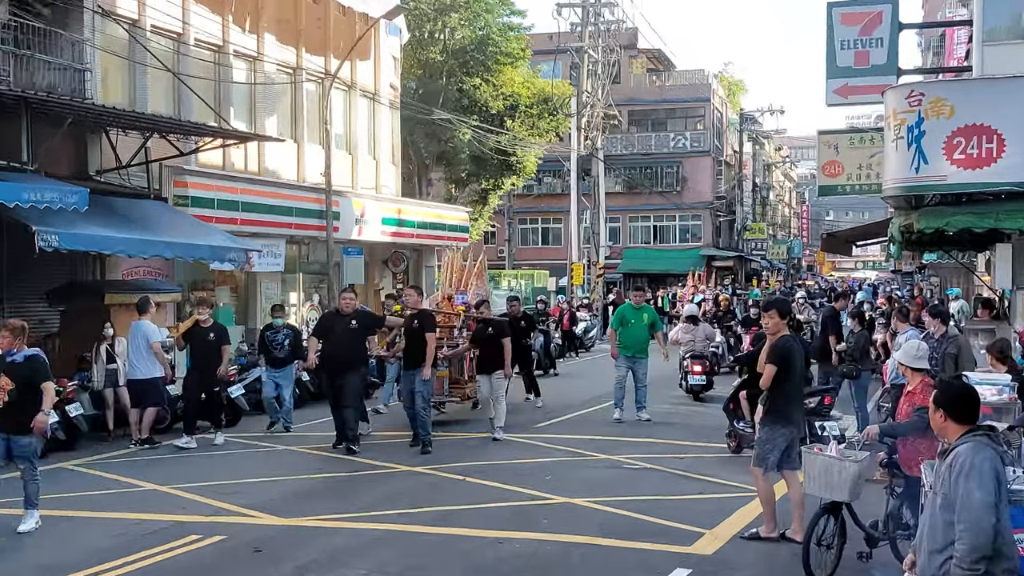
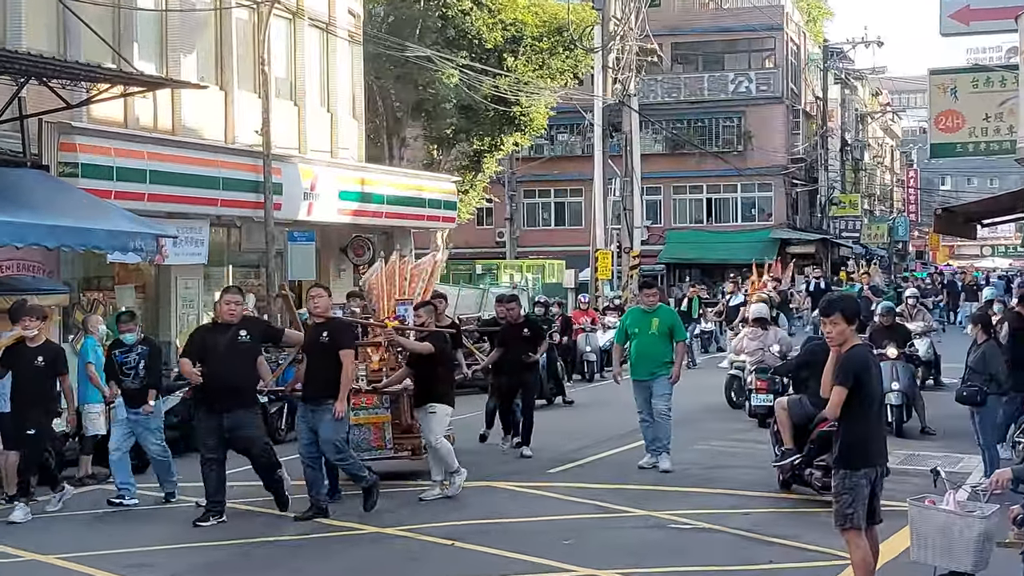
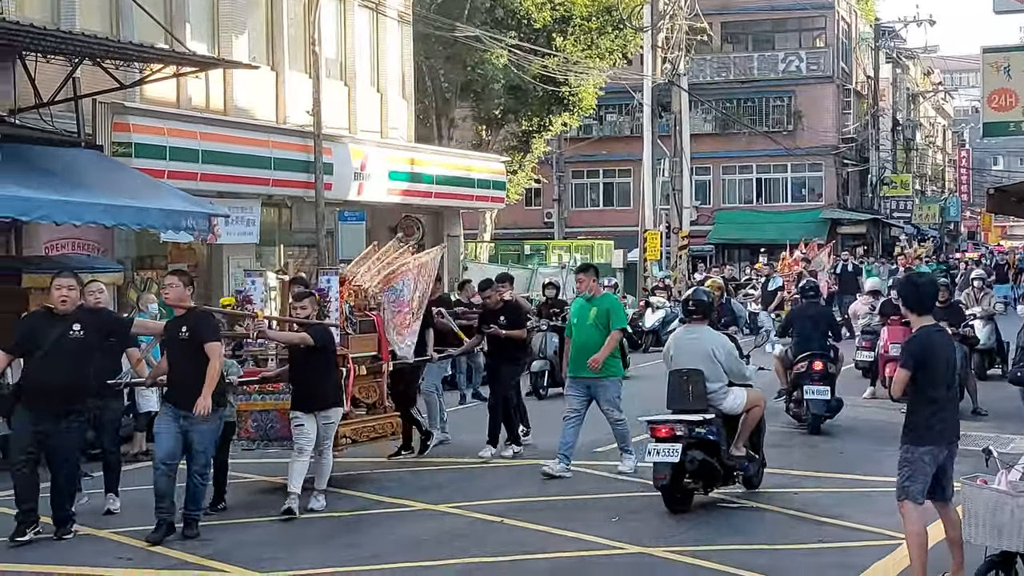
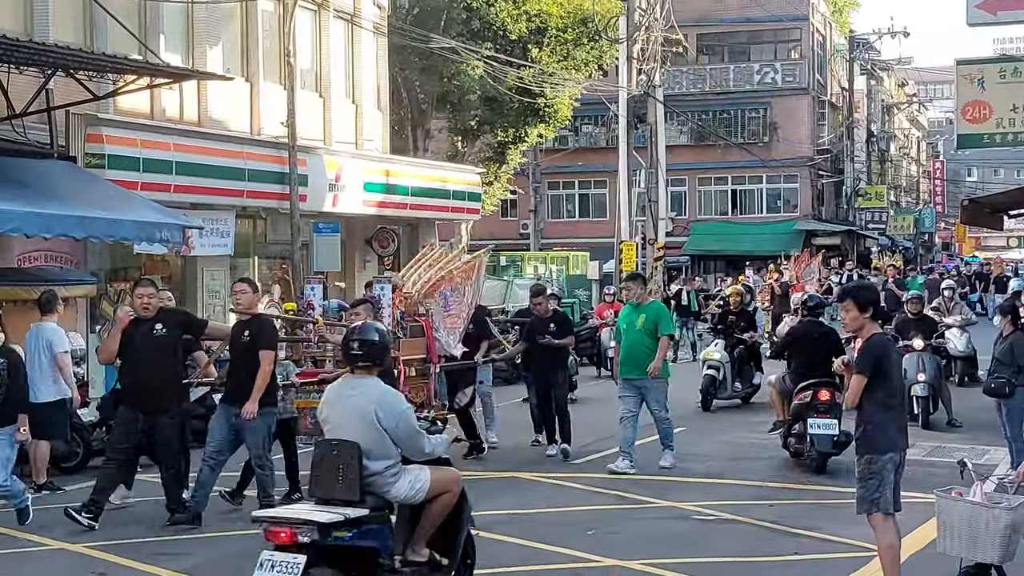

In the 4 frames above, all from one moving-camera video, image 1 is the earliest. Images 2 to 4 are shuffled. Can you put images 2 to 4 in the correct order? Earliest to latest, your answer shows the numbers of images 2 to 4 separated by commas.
2, 4, 3
